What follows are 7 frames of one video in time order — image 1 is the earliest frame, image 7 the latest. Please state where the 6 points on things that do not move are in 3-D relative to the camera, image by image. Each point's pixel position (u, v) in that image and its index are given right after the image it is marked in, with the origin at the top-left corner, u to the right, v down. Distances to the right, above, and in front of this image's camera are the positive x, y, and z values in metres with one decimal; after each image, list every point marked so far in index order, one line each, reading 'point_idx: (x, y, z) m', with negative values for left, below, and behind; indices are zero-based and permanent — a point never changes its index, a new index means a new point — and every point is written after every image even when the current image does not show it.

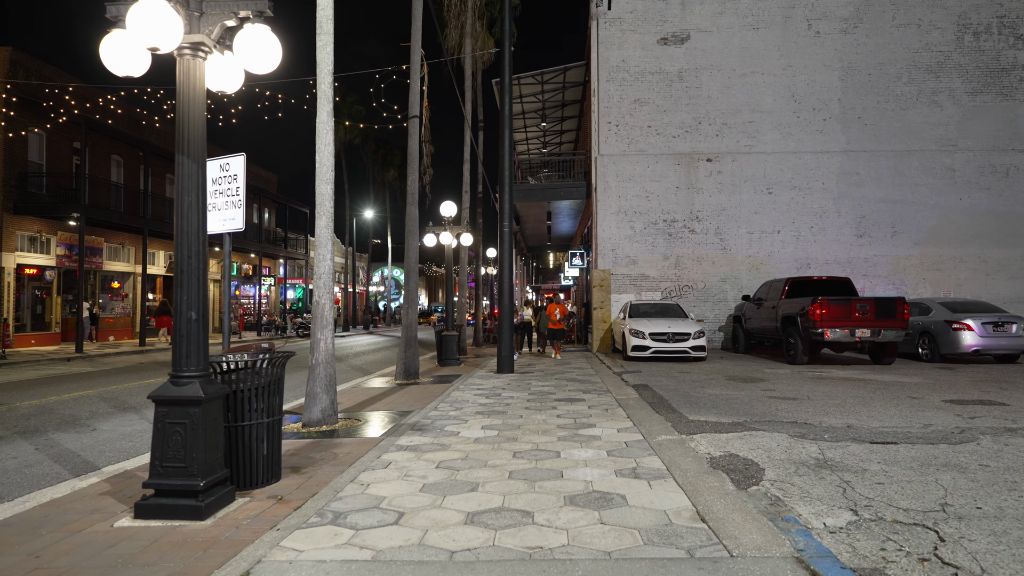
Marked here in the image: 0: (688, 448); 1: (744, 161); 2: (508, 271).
0: (+1.6, -1.4, +5.9) m
1: (+6.9, +3.8, +19.8) m
2: (-0.1, +0.3, +14.1) m
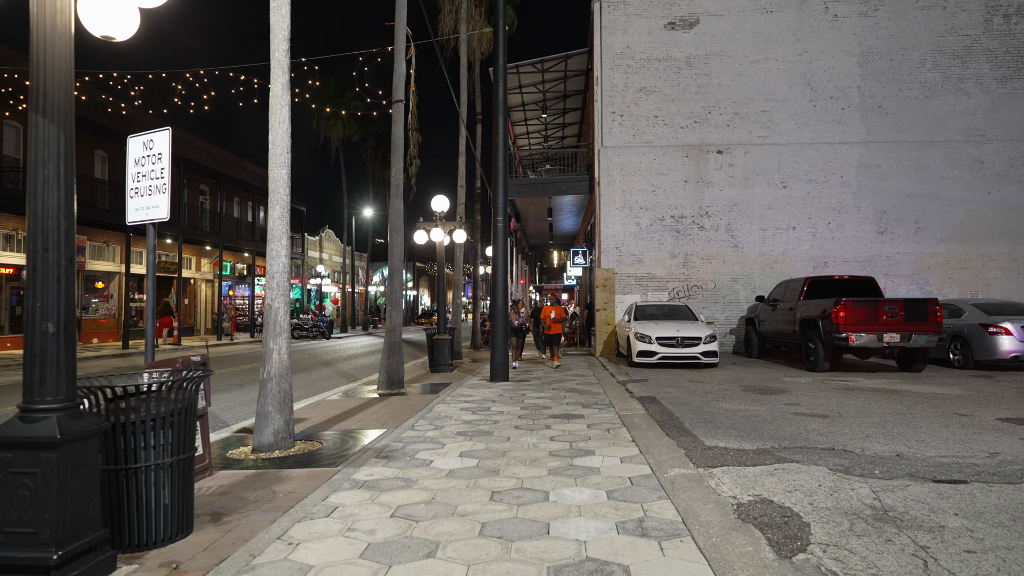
0: (+1.4, -1.4, +4.7) m
1: (+6.9, +3.8, +18.6) m
2: (-0.2, +0.3, +13.0) m
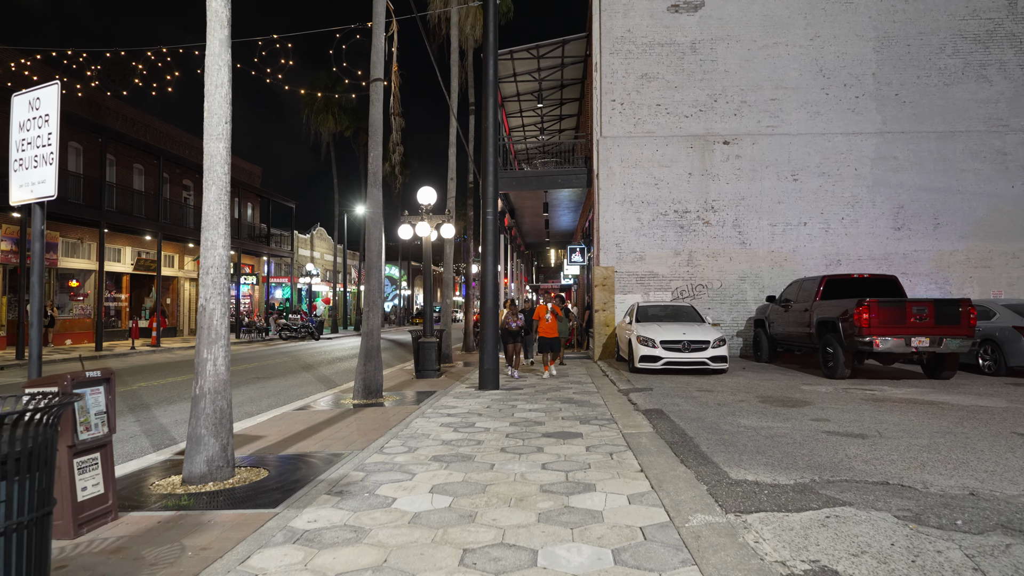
0: (+1.3, -1.4, +3.6) m
1: (+6.7, +3.8, +17.5) m
2: (-0.4, +0.4, +11.9) m
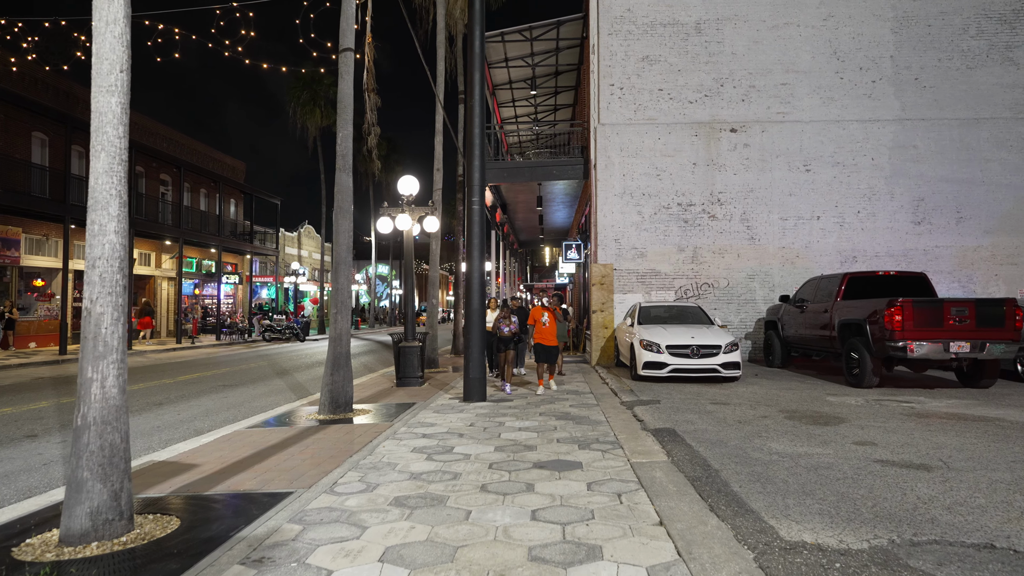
0: (+1.2, -1.4, +2.3) m
1: (+6.5, +3.8, +16.2) m
2: (-0.6, +0.4, +10.6) m
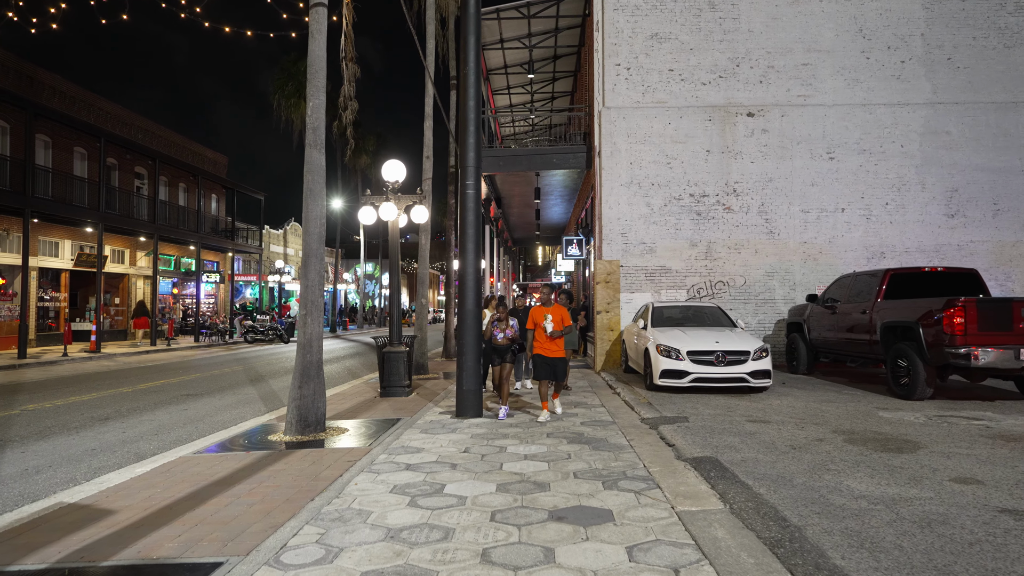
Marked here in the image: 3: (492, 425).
0: (+1.3, -1.4, +0.9) m
1: (+6.4, +3.9, +14.9) m
2: (-0.6, +0.4, +9.1) m
3: (-0.2, -1.7, +8.0) m
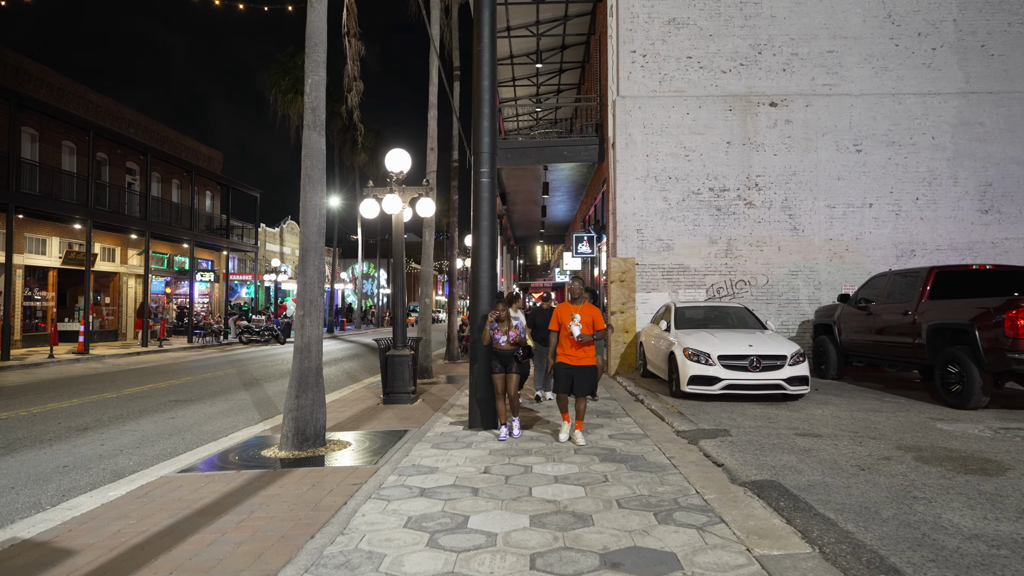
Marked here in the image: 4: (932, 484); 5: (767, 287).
0: (+1.5, -1.4, +0.1) m
1: (+6.6, +3.9, +14.1) m
2: (-0.3, +0.4, +8.3) m
3: (0.0, -1.6, +7.2) m
4: (+3.2, -1.5, +5.1) m
5: (+5.4, 0.0, +13.9) m
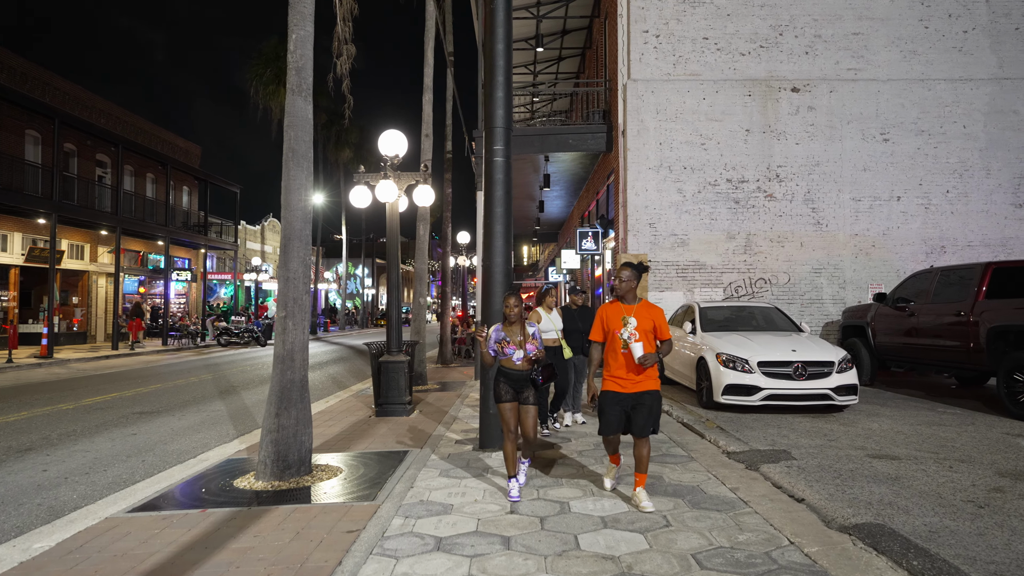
0: (+1.9, -1.3, -1.0) m
1: (+6.6, +3.9, +13.2) m
2: (-0.1, +0.5, +7.2) m
3: (+0.2, -1.6, +6.1) m
4: (+3.5, -1.5, +4.1) m
5: (+5.4, 0.0, +12.9) m
